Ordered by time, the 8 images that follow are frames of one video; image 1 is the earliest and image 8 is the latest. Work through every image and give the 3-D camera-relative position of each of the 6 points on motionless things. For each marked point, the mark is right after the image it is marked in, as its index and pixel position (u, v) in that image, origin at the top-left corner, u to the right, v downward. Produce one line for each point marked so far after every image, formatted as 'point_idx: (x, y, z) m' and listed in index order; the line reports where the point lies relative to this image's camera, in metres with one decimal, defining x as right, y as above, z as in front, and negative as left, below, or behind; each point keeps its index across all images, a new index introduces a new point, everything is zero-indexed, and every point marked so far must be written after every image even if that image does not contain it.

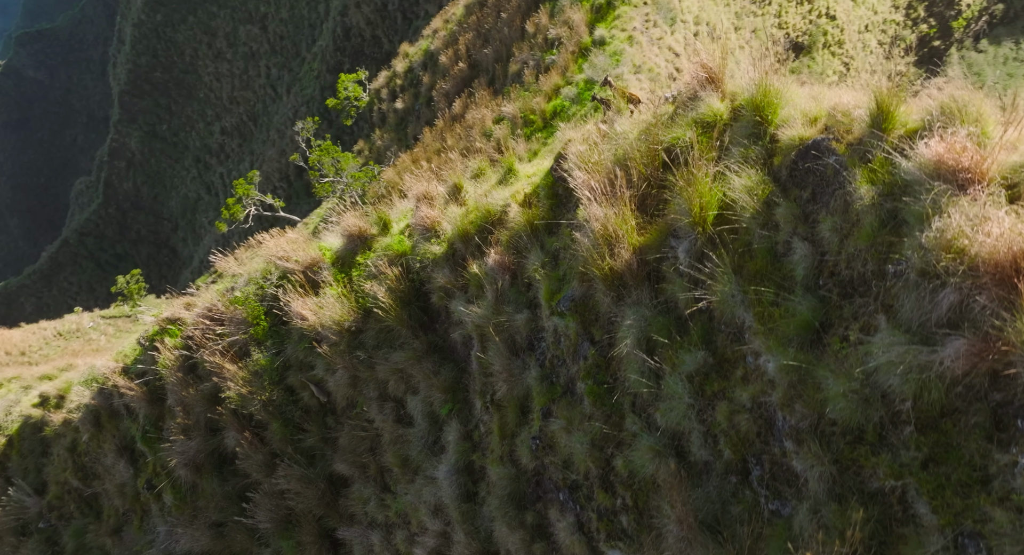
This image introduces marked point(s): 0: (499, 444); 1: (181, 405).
0: (-0.1, -1.4, +6.2) m
1: (-4.0, -1.5, +9.2) m
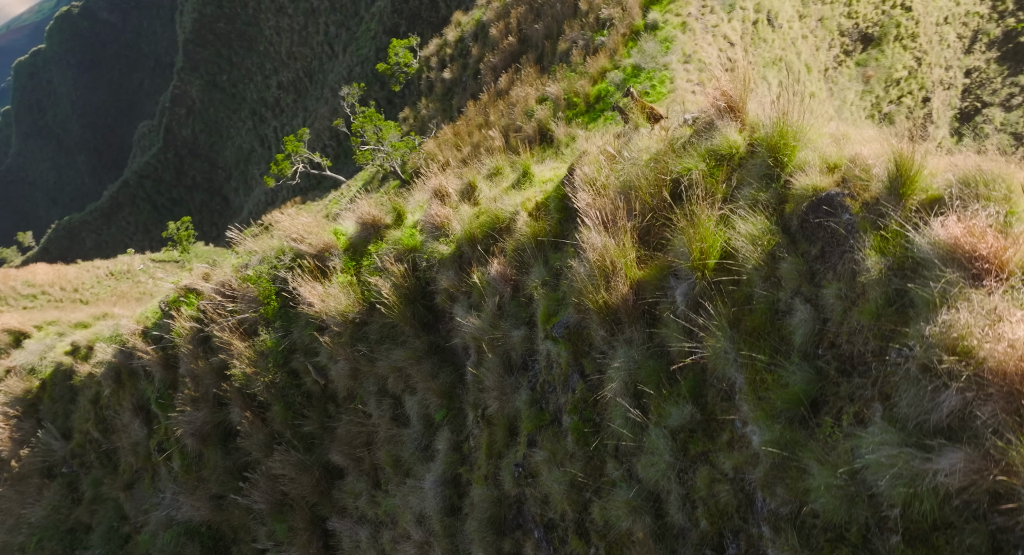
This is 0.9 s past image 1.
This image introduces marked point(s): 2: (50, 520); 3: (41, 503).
0: (-0.3, -1.5, +6.0) m
1: (-3.9, -1.2, +9.2) m
2: (-7.9, -4.1, +12.8) m
3: (-8.2, -3.9, +13.1) m
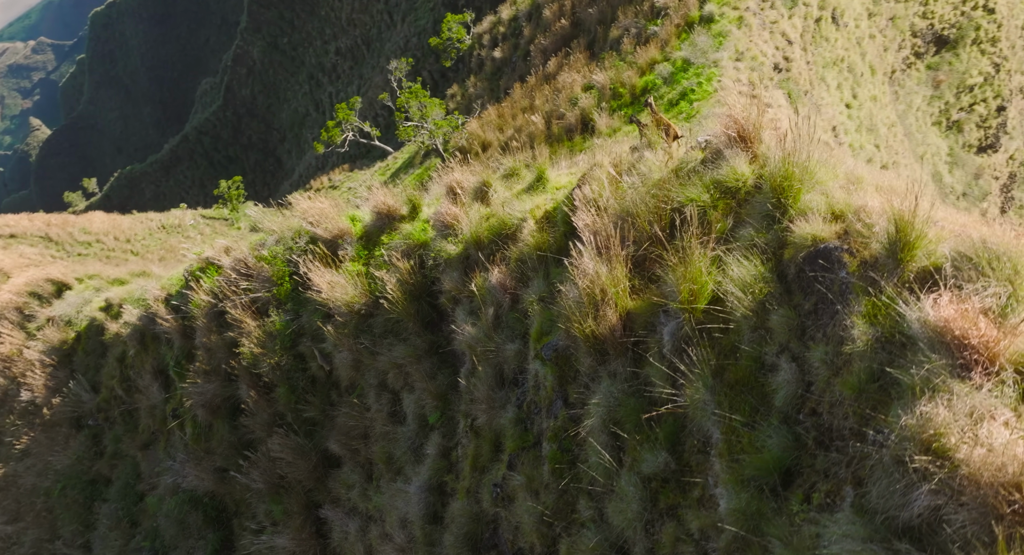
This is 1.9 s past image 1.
0: (-0.4, -1.6, +5.9) m
1: (-3.8, -0.9, +9.3) m
2: (-7.7, -3.4, +13.2) m
3: (-8.0, -3.1, +13.5) m
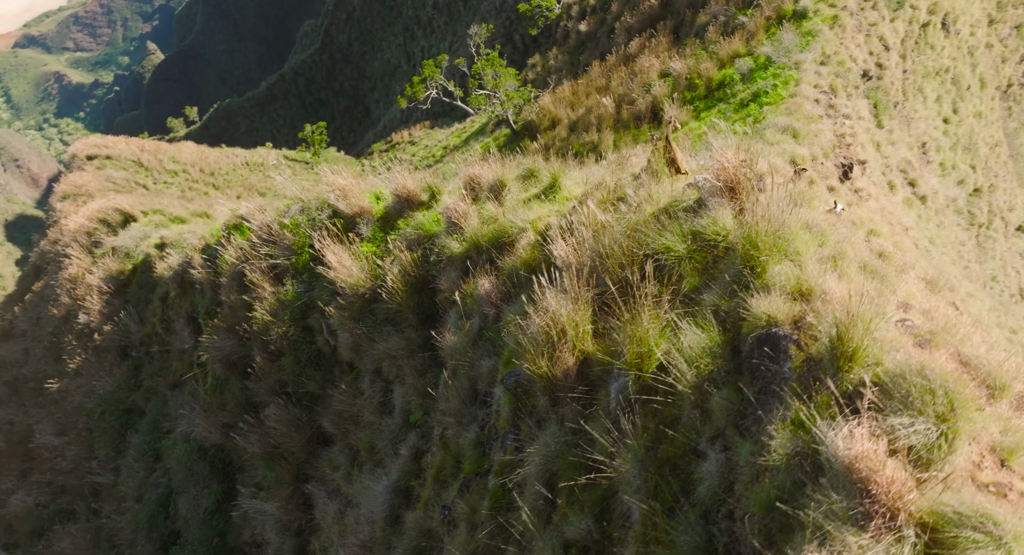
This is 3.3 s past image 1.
0: (-0.7, -1.6, +5.8) m
1: (-3.6, -0.4, +9.5) m
2: (-7.4, -2.2, +13.8) m
3: (-7.6, -1.9, +14.2) m
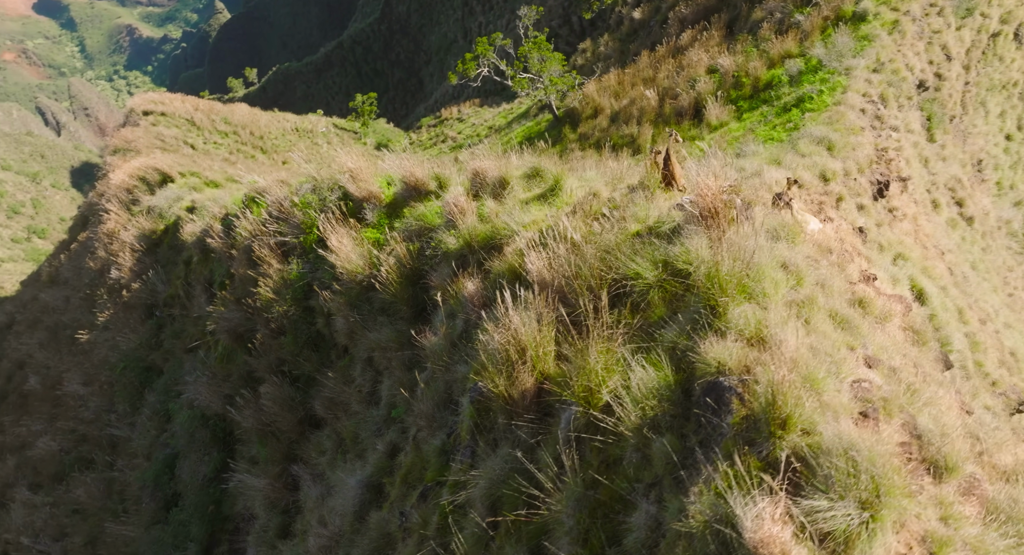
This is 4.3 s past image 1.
0: (-0.9, -1.6, +5.7) m
1: (-3.5, 0.0, +9.5) m
2: (-7.1, -1.4, +14.1) m
3: (-7.3, -1.1, +14.5) m
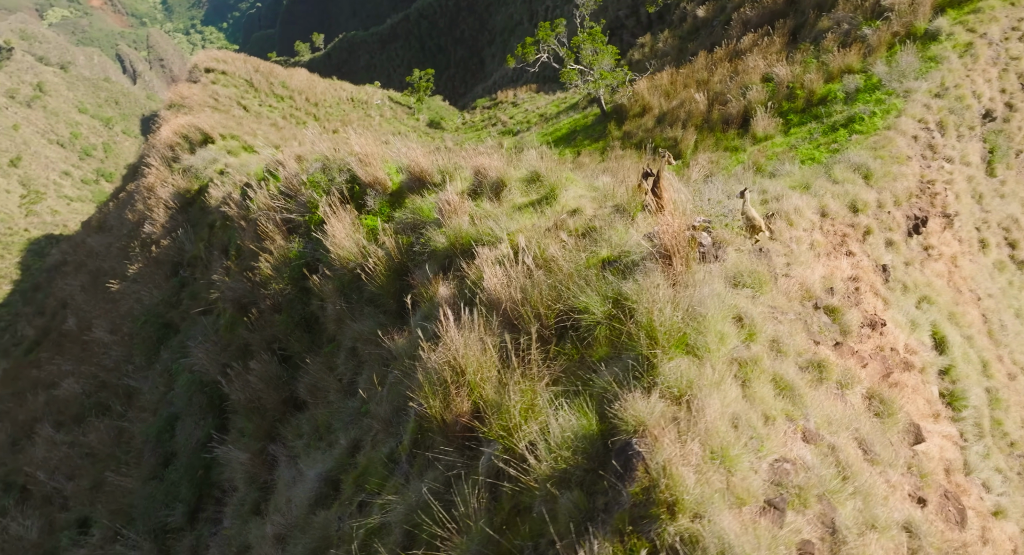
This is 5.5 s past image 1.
0: (-1.2, -1.6, +5.6) m
1: (-3.4, +0.3, +9.5) m
2: (-6.8, -0.6, +14.4) m
3: (-7.0, -0.2, +14.8) m
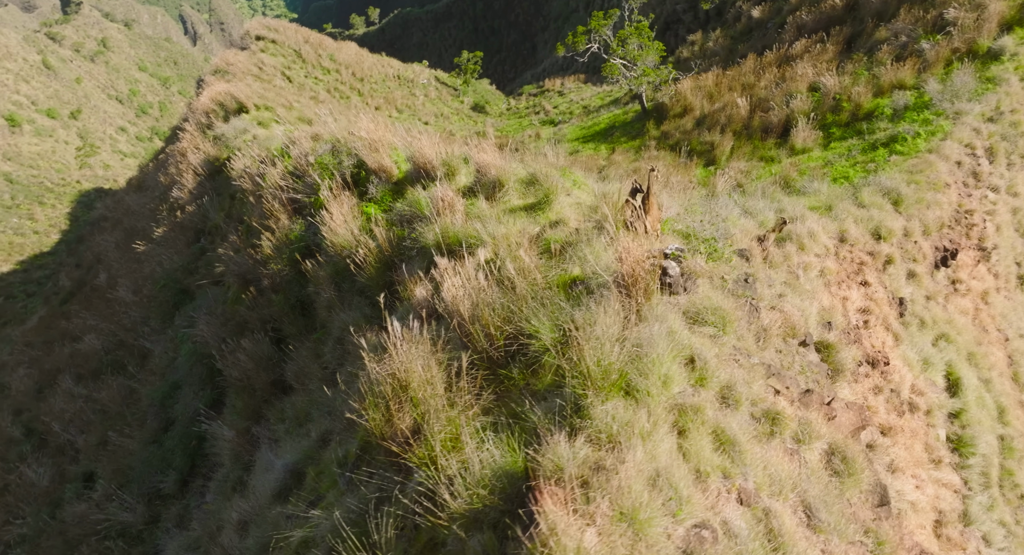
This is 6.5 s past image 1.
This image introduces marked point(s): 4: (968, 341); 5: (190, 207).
0: (-1.5, -1.5, +5.5) m
1: (-3.3, +0.7, +9.5) m
2: (-6.5, +0.1, +14.5) m
3: (-6.6, +0.4, +14.9) m
4: (+4.9, -0.7, +8.0) m
5: (-6.7, +1.4, +15.4) m
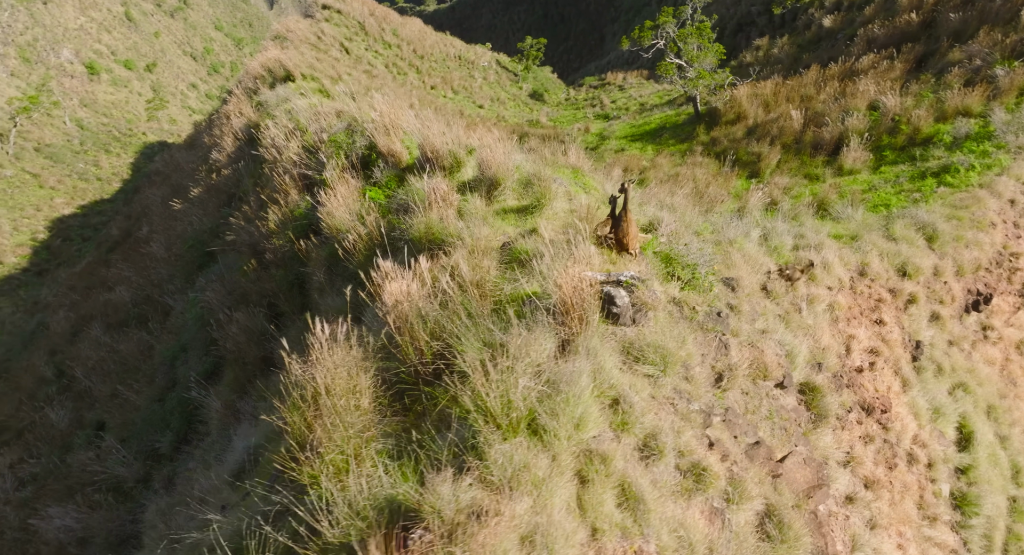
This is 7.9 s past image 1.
0: (-1.7, -1.4, +5.4) m
1: (-3.1, +1.0, +9.5) m
2: (-6.1, +0.8, +14.7) m
3: (-6.1, +1.2, +15.1) m
4: (+4.8, -1.2, +7.5) m
5: (-6.0, +2.2, +15.5) m
